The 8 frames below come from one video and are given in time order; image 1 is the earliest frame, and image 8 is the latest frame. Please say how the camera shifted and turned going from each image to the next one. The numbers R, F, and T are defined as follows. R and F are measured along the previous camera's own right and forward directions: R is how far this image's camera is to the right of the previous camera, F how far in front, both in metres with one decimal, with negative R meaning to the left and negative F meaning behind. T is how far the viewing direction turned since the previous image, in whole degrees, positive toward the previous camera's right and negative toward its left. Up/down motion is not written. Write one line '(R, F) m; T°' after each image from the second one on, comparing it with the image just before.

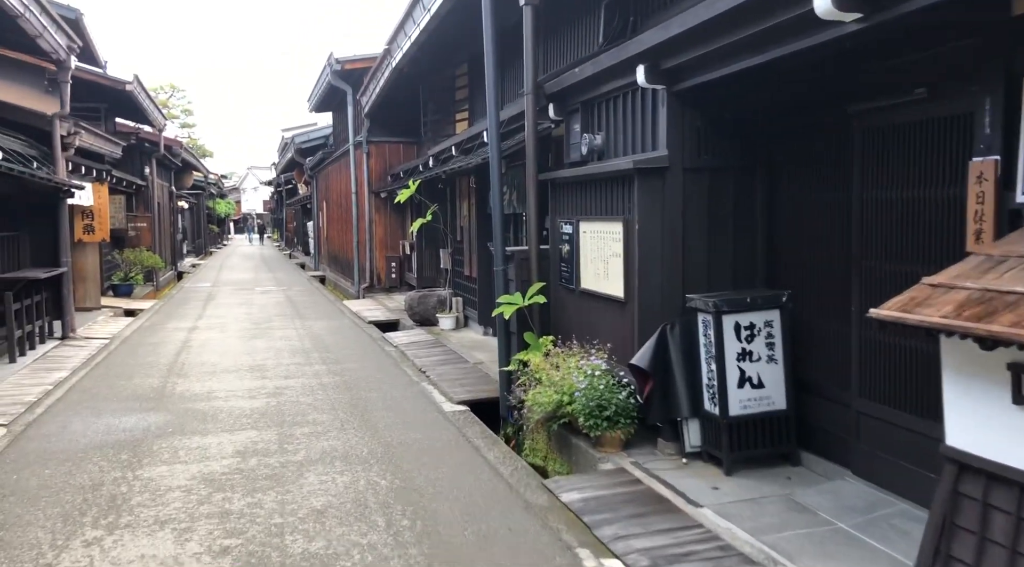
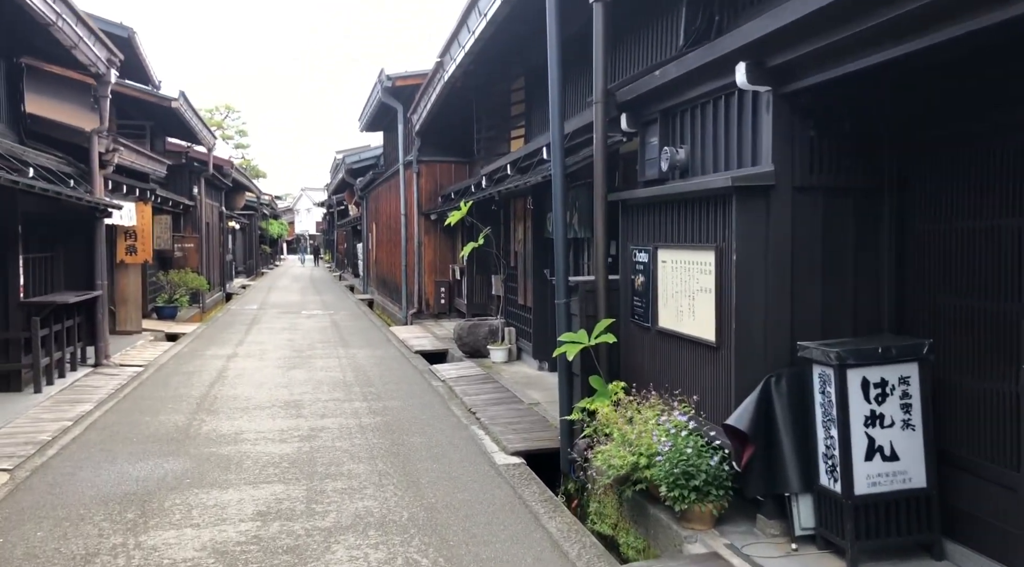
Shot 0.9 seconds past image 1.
(-0.1, +1.0) m; -3°
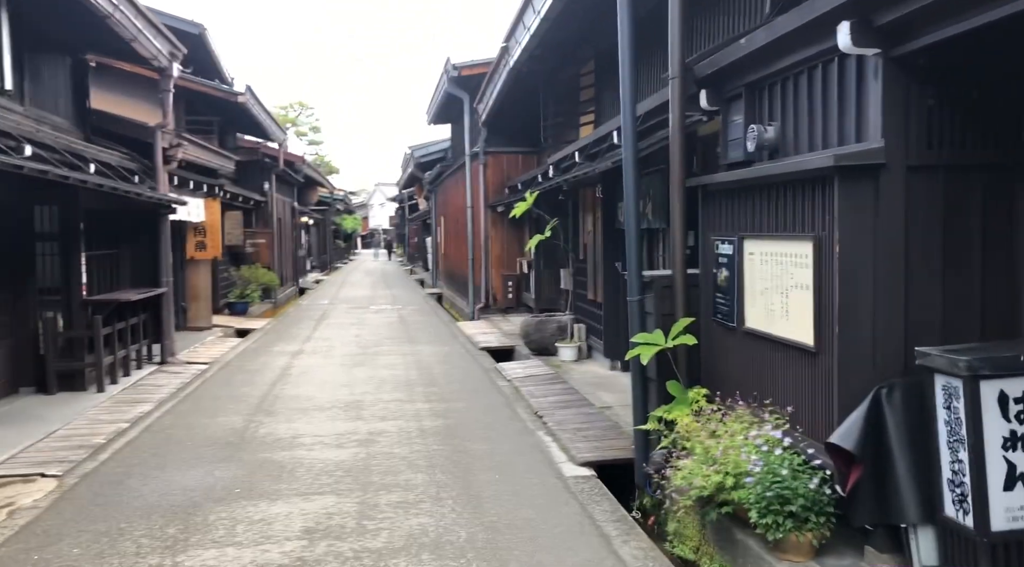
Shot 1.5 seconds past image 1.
(0.0, +0.6) m; -5°
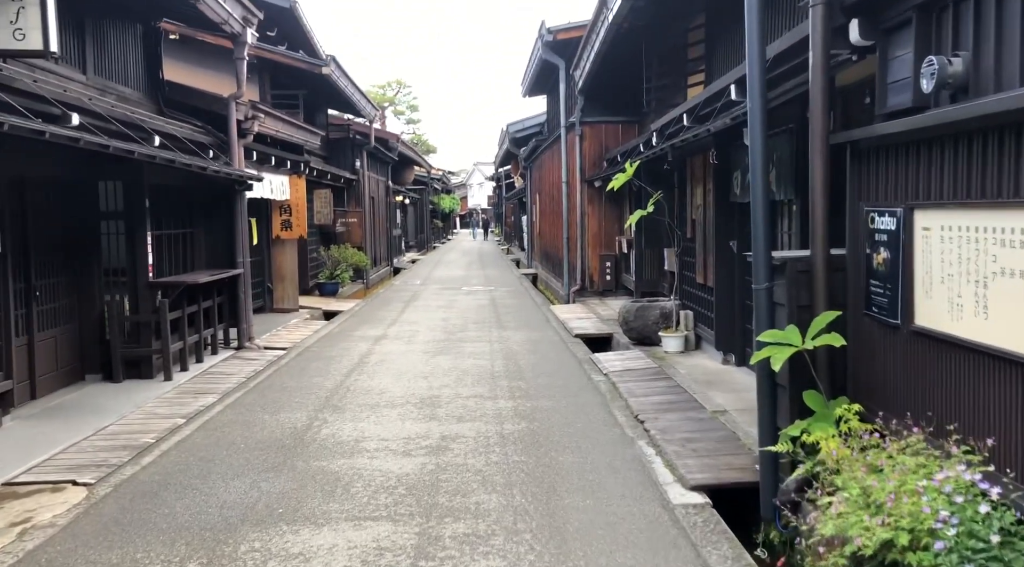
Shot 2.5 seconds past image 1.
(0.0, +1.1) m; -7°
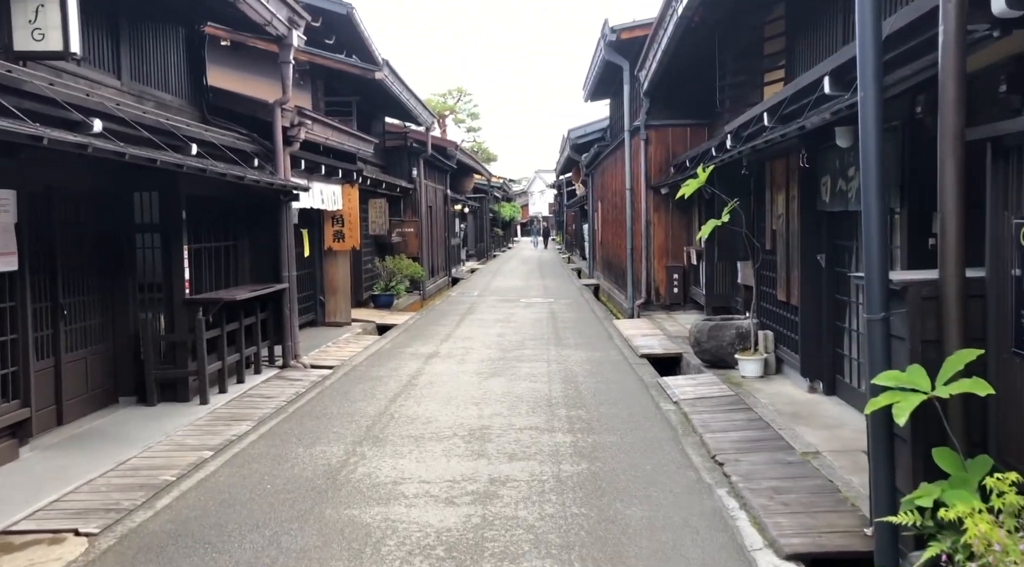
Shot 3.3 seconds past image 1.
(0.0, +0.8) m; -4°
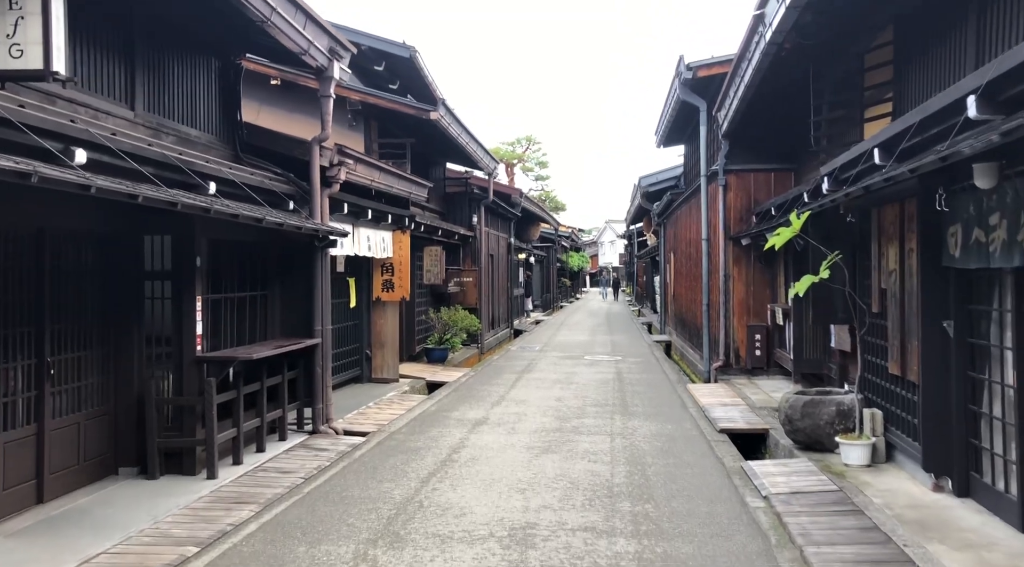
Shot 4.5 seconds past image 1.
(+0.1, +1.2) m; -5°
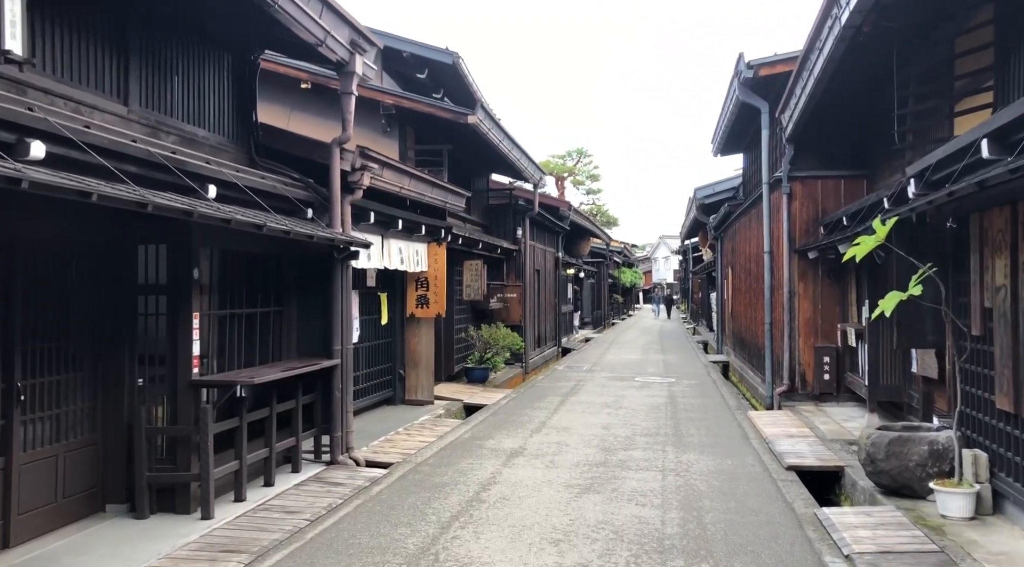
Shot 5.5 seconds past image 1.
(+0.1, +1.0) m; -4°
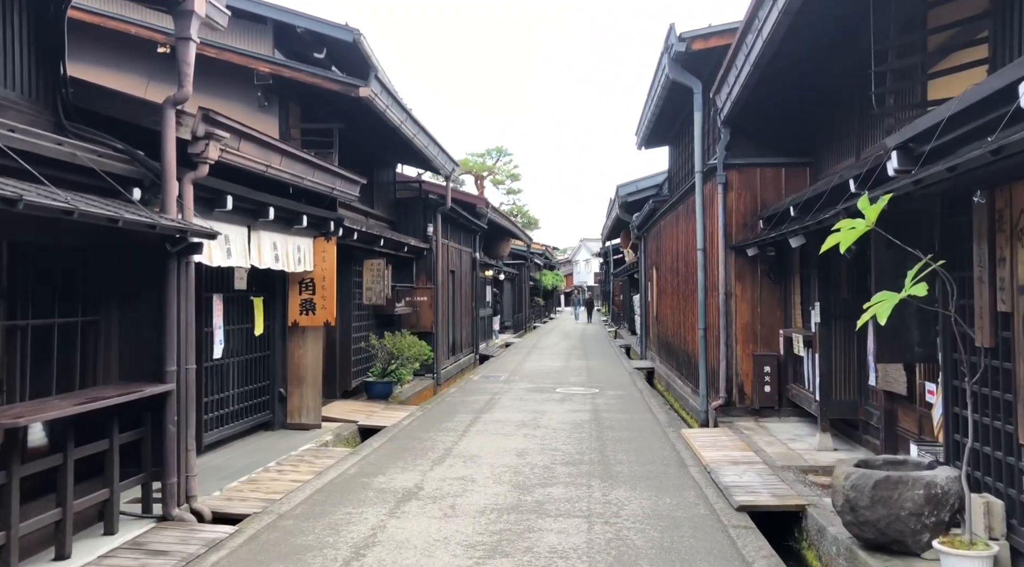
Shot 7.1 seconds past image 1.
(+0.3, +1.7) m; +5°
